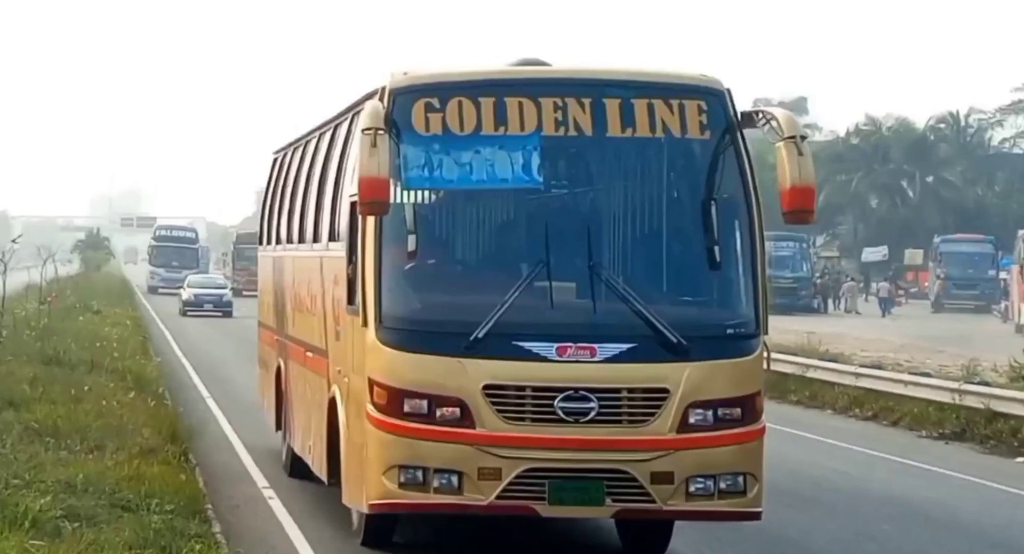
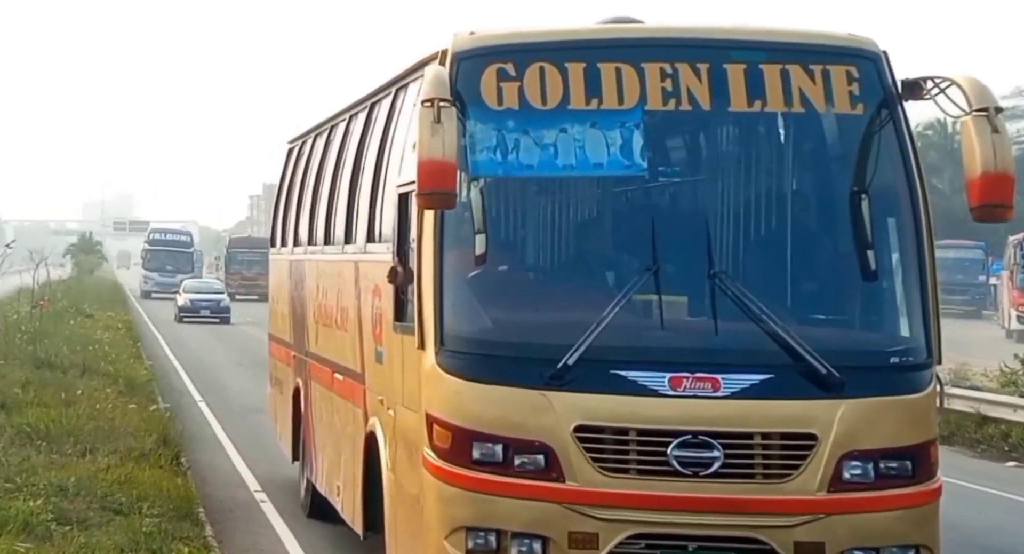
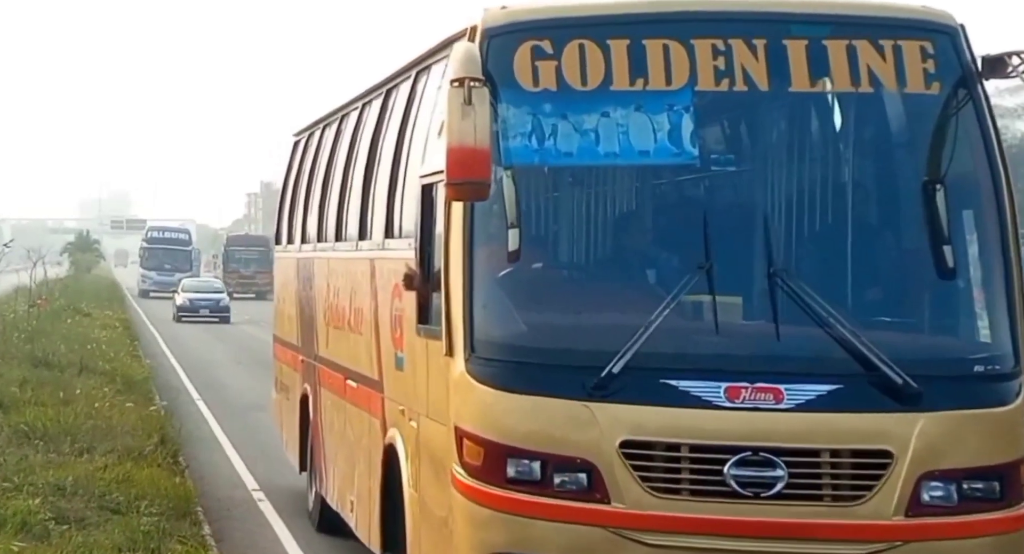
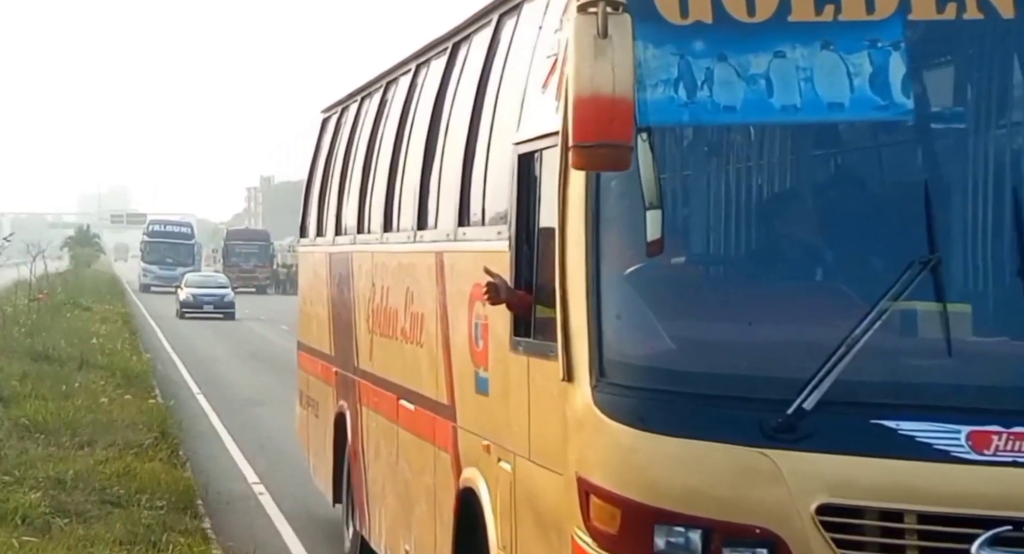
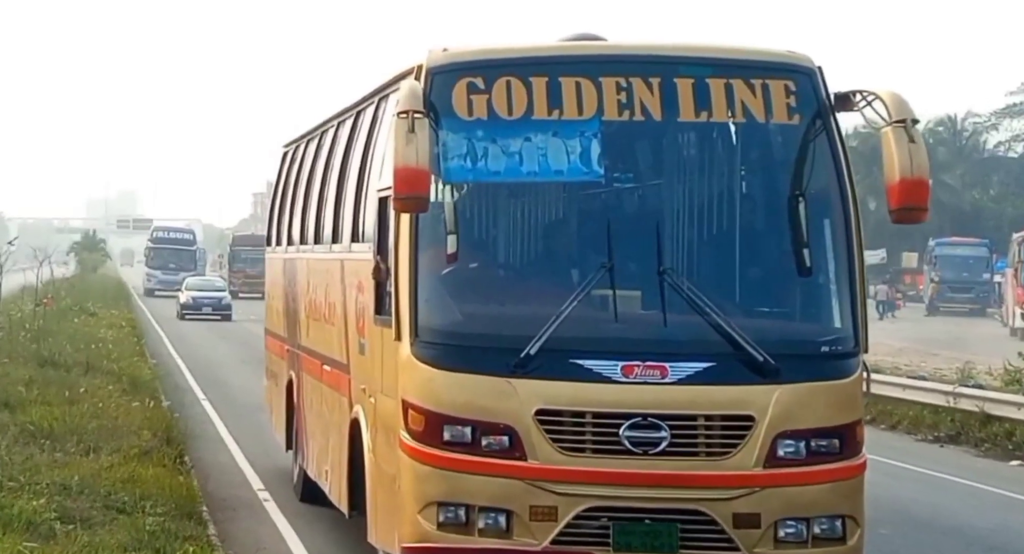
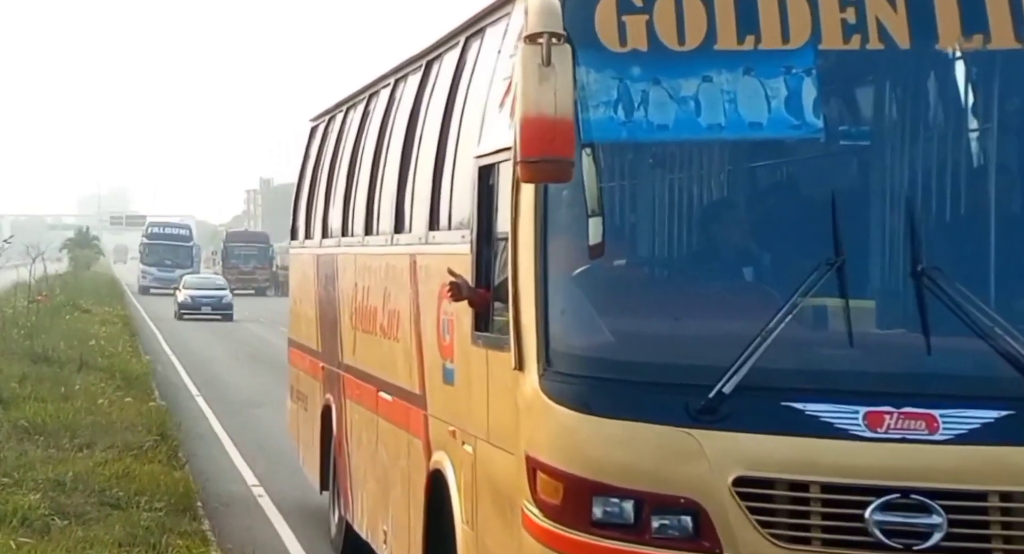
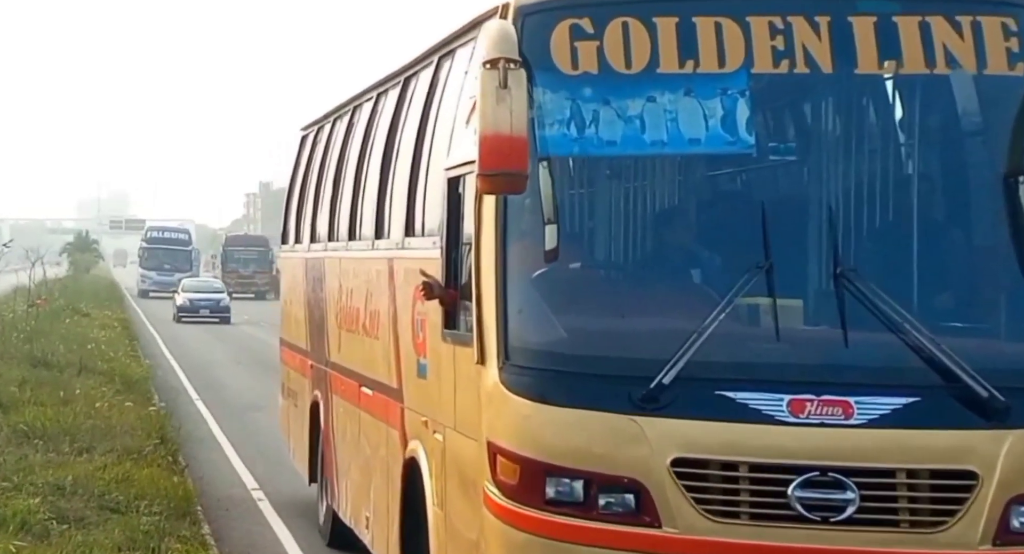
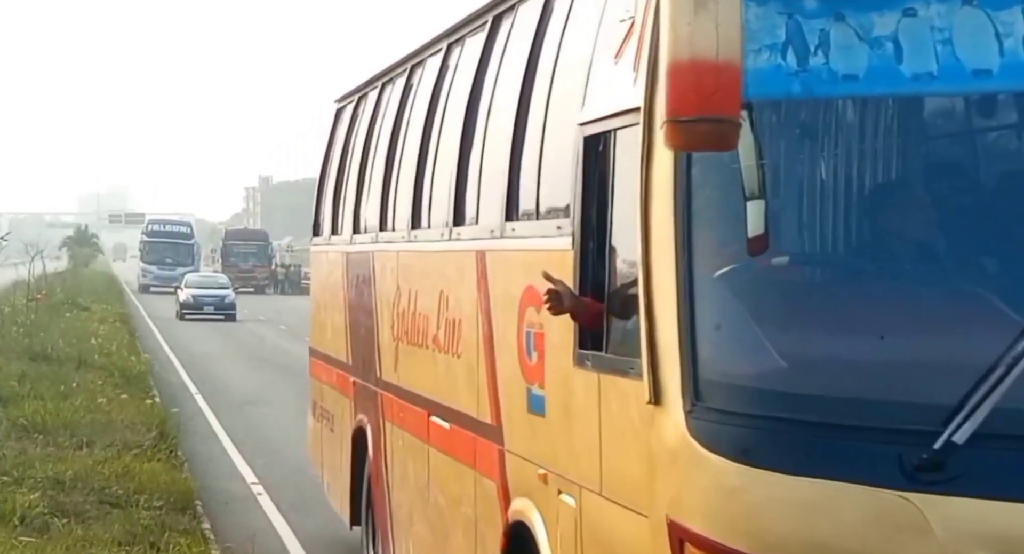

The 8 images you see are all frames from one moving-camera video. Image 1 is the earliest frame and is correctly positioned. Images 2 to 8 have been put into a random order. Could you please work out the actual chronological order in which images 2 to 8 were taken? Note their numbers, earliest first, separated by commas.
5, 2, 3, 7, 6, 4, 8
